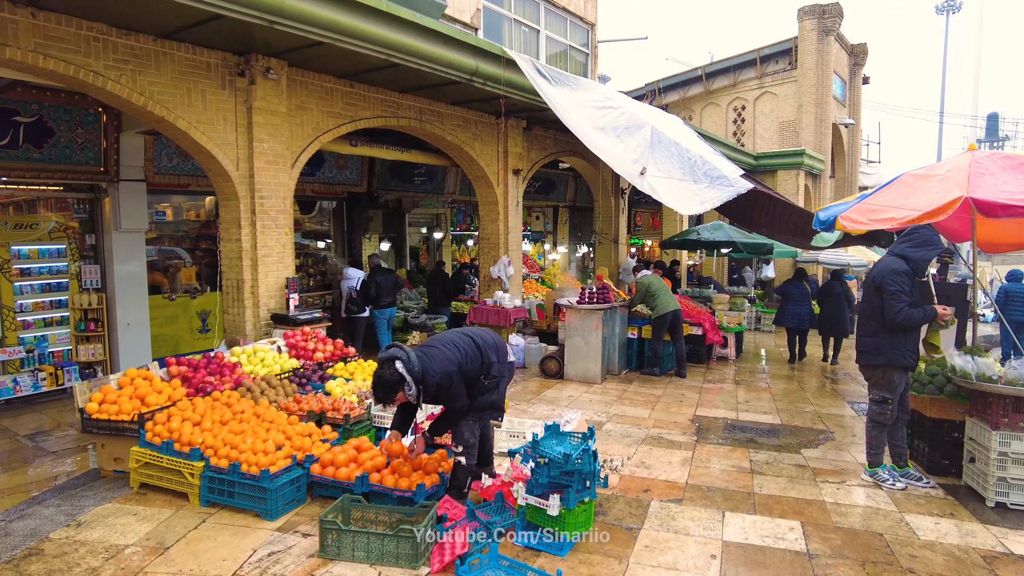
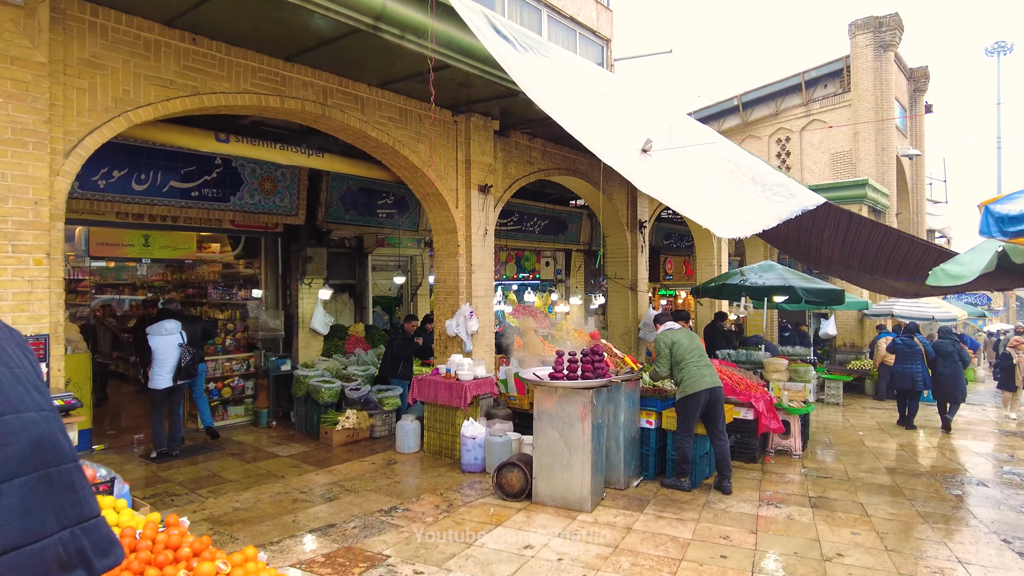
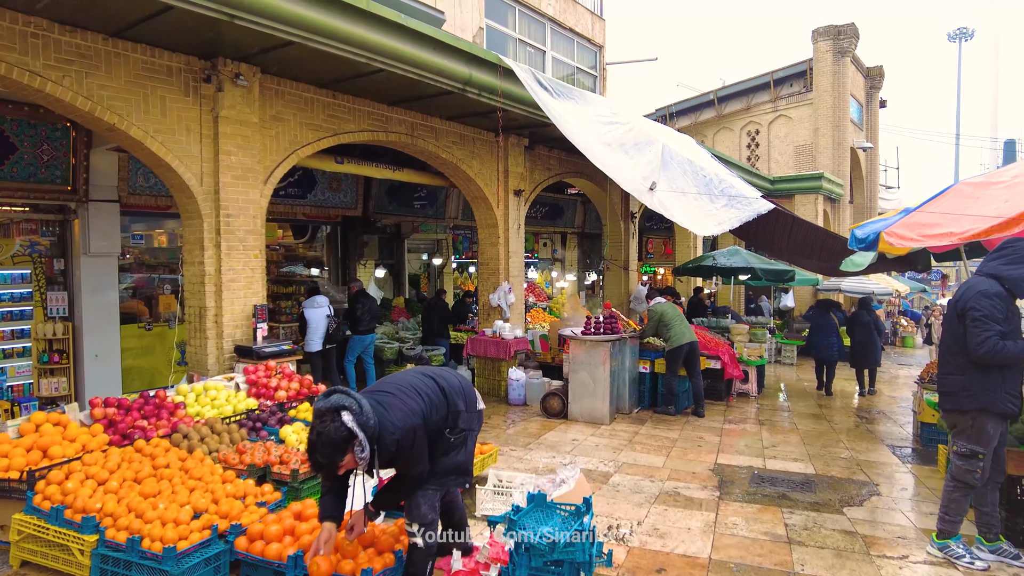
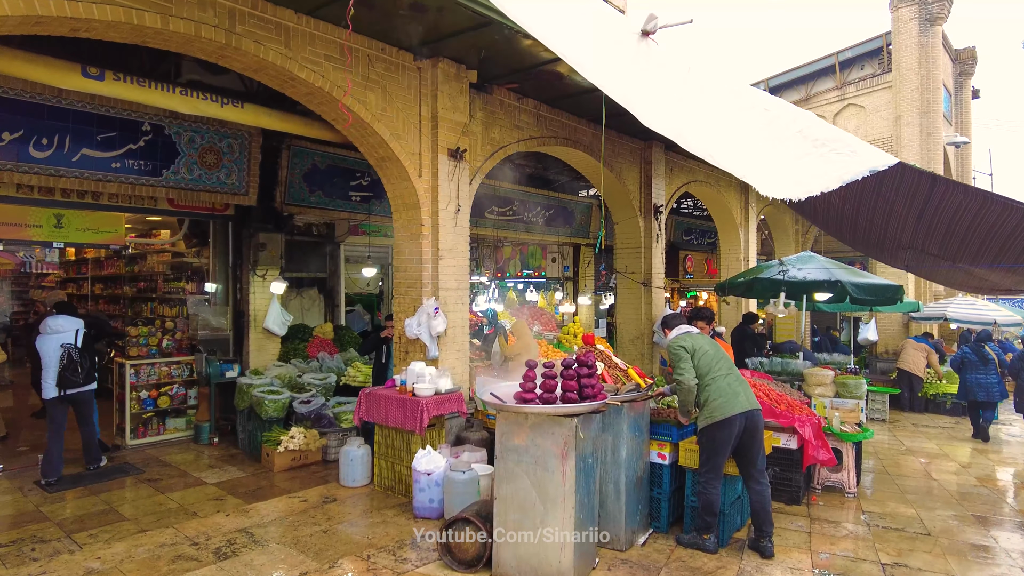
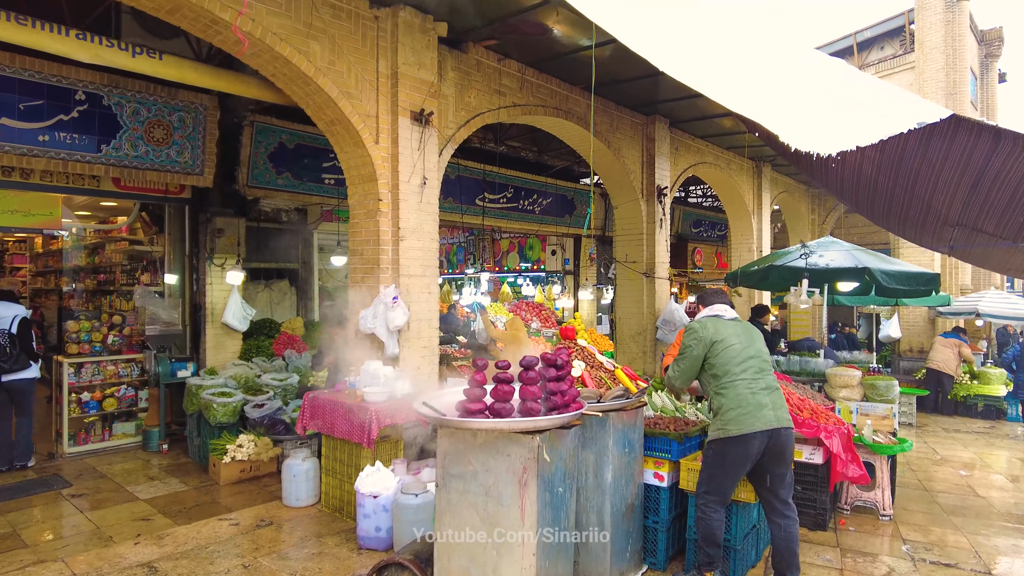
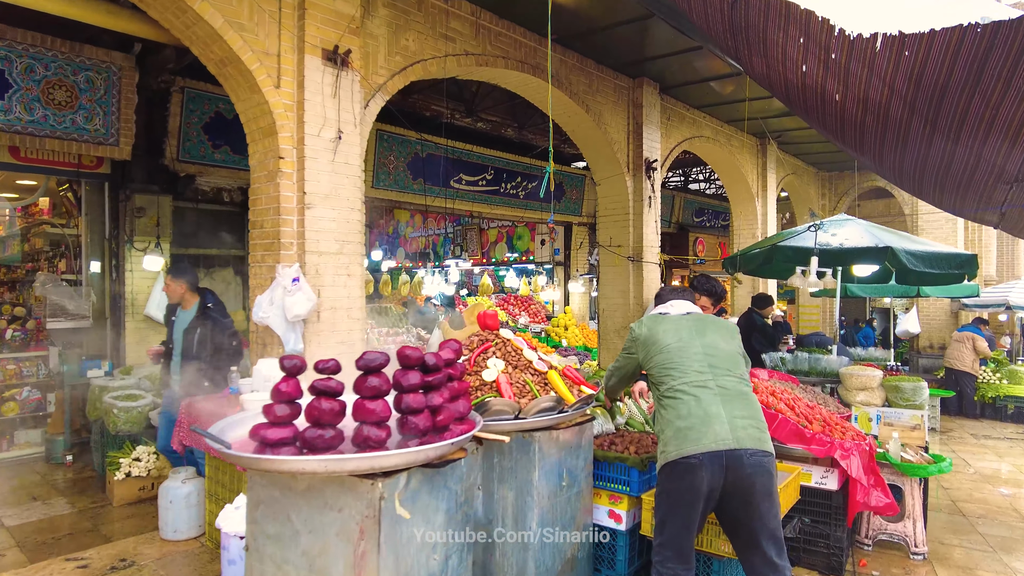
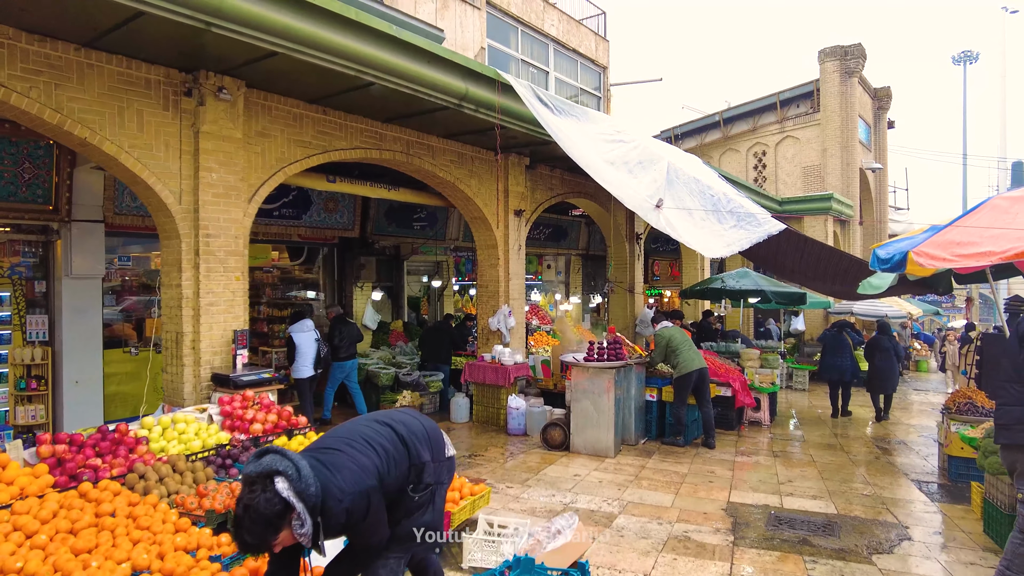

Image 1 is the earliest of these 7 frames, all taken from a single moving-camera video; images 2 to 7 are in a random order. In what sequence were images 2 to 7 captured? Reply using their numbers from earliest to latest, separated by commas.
3, 7, 2, 4, 5, 6
